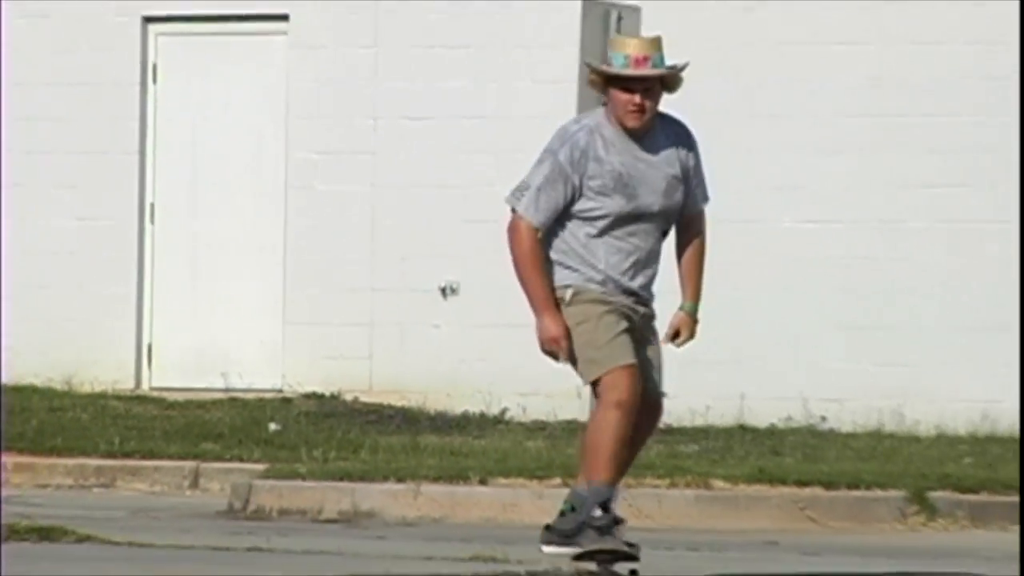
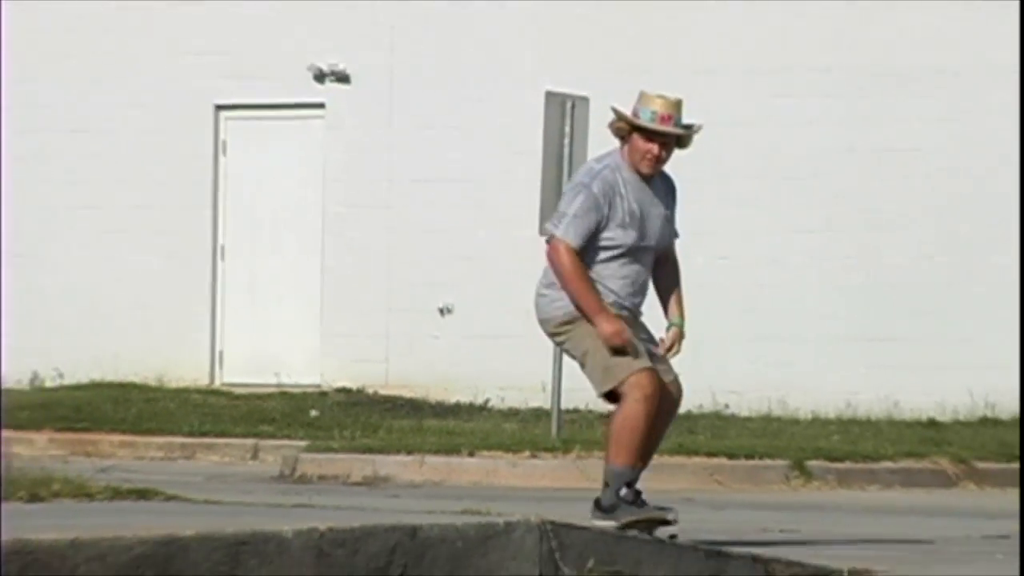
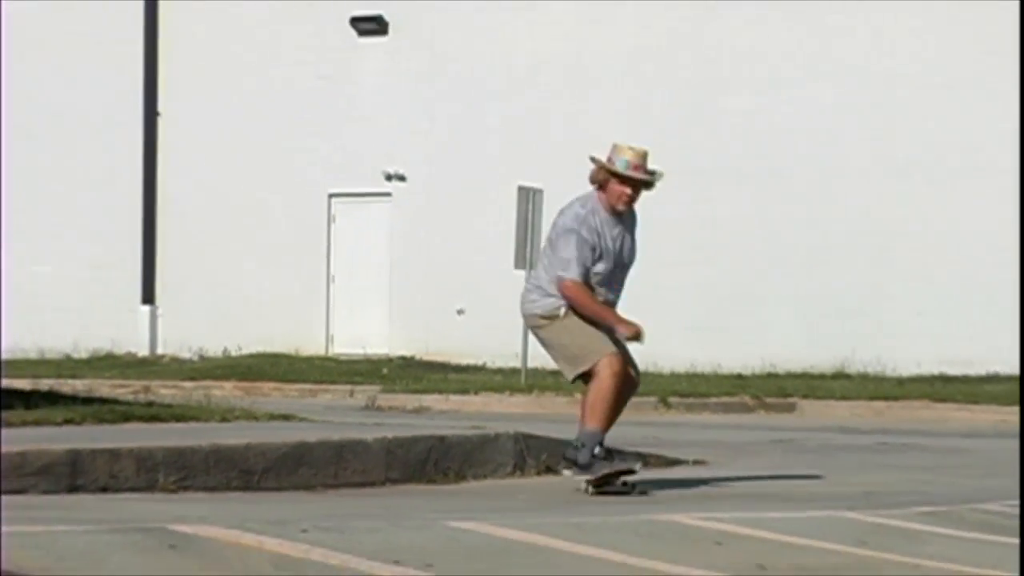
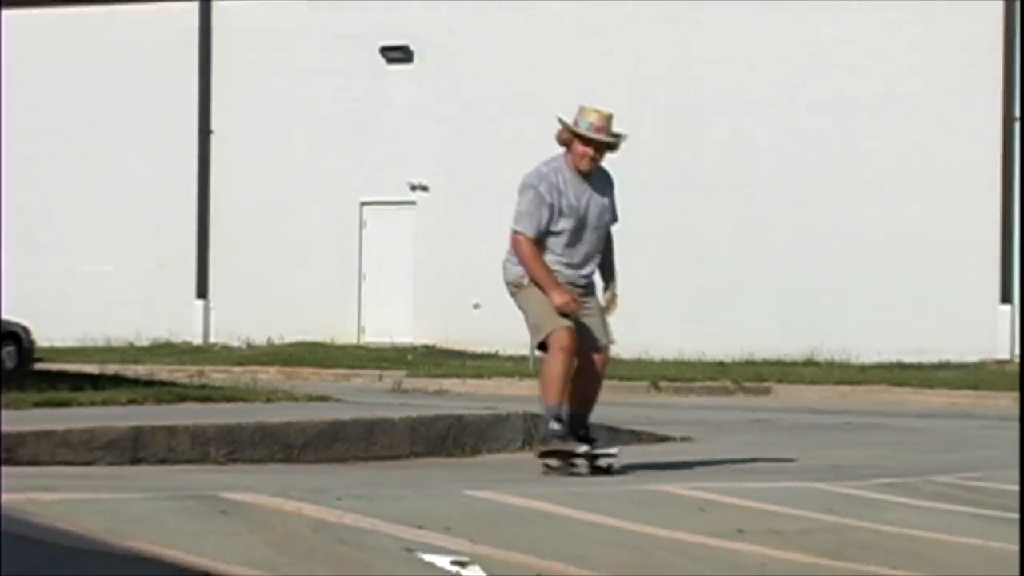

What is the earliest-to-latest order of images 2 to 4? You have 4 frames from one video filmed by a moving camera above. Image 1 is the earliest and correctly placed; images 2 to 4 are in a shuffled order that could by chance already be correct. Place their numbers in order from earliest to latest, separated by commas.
2, 3, 4
